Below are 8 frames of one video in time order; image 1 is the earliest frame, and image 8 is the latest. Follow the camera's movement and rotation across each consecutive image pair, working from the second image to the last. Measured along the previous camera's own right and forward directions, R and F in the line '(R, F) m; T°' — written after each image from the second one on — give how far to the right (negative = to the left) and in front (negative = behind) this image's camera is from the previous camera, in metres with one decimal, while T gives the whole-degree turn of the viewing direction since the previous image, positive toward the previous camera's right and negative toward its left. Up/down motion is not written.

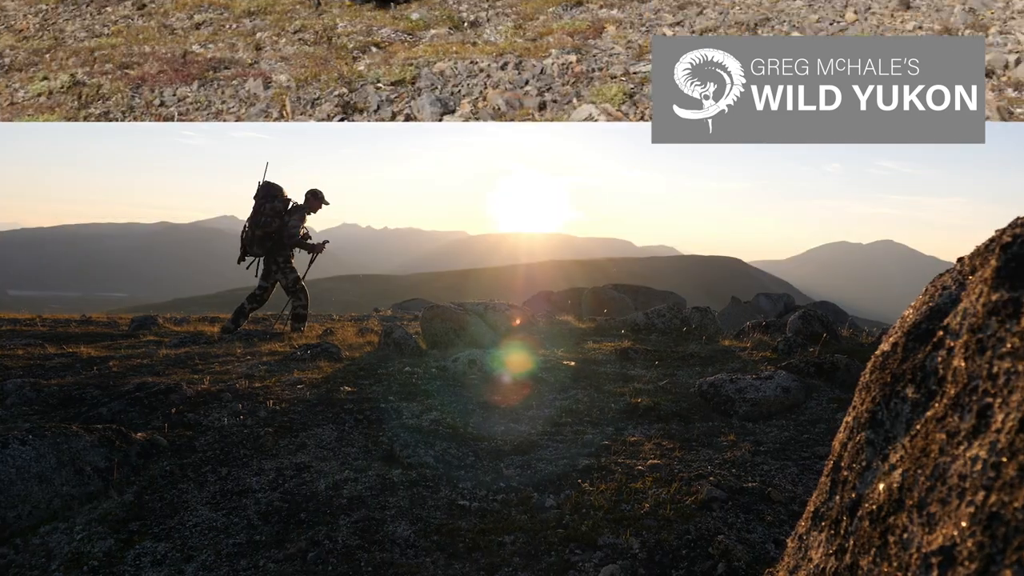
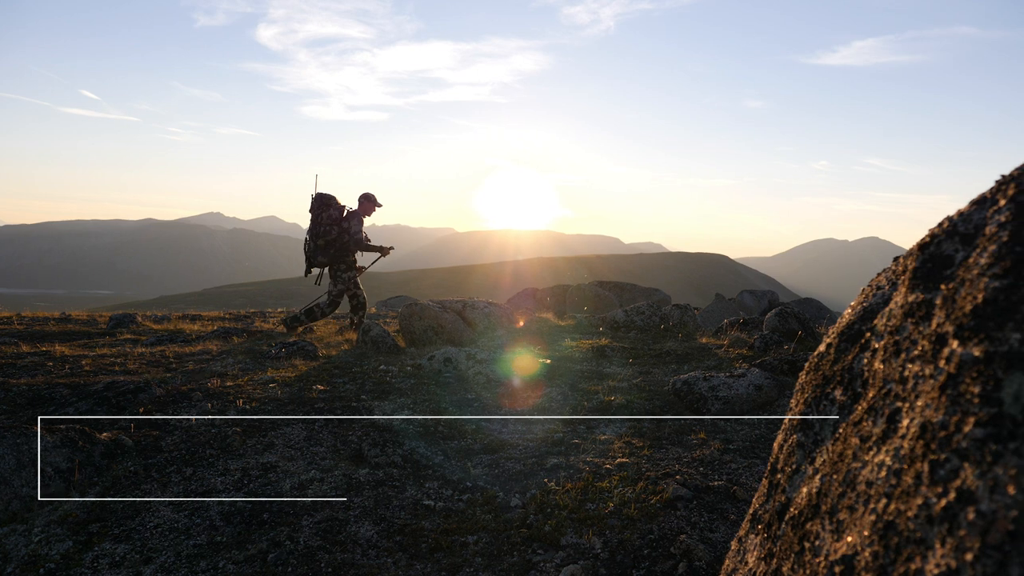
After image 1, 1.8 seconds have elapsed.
(+0.3, +0.1) m; +1°
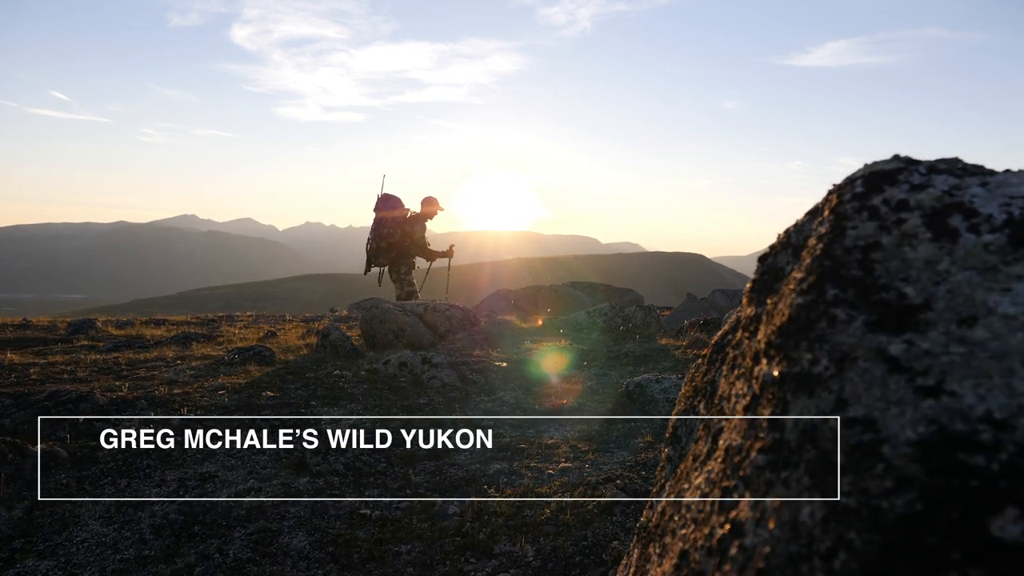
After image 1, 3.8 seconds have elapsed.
(+0.6, +0.1) m; +1°
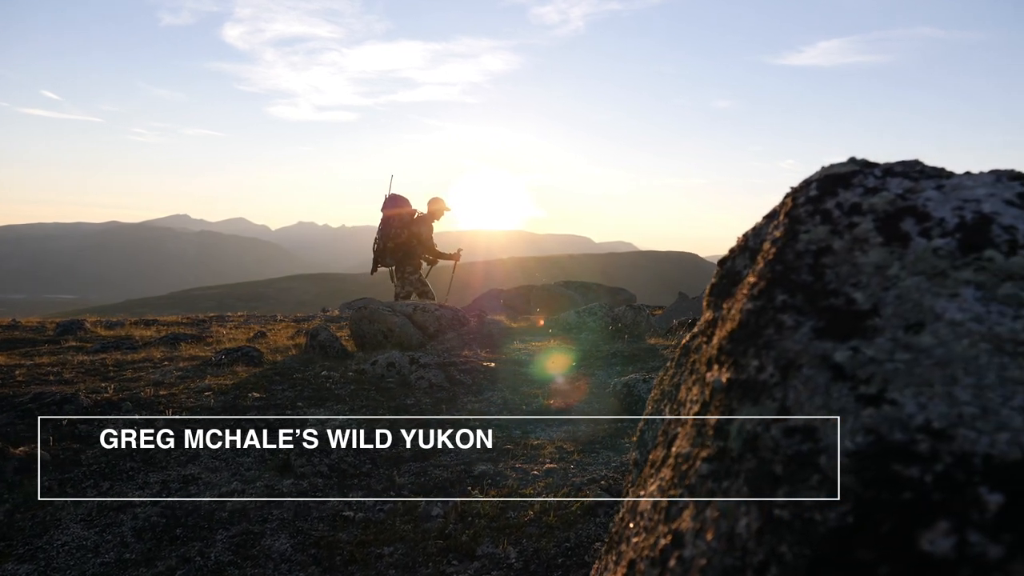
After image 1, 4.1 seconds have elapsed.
(+0.1, 0.0) m; 0°
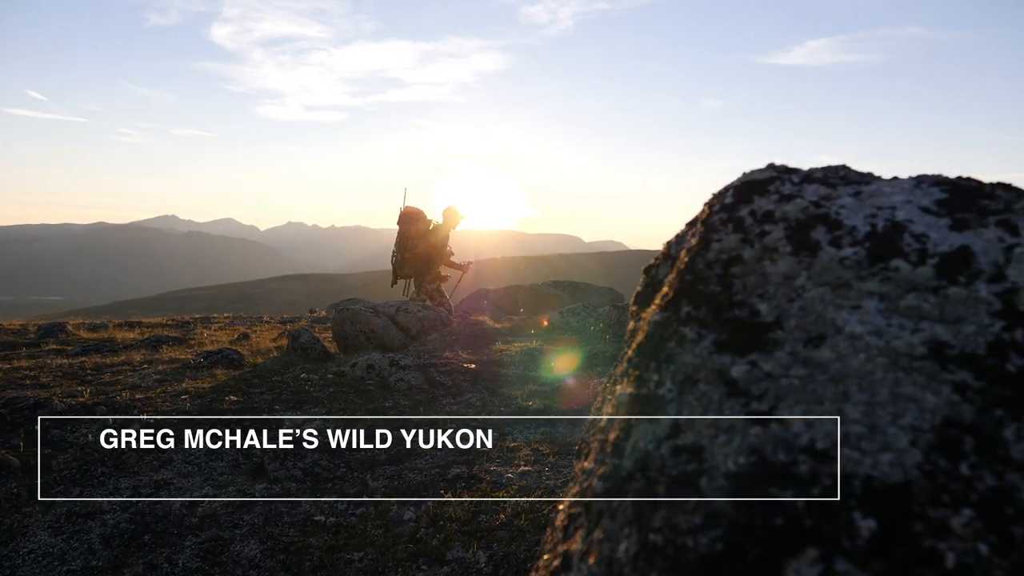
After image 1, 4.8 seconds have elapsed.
(+0.3, +0.1) m; +1°
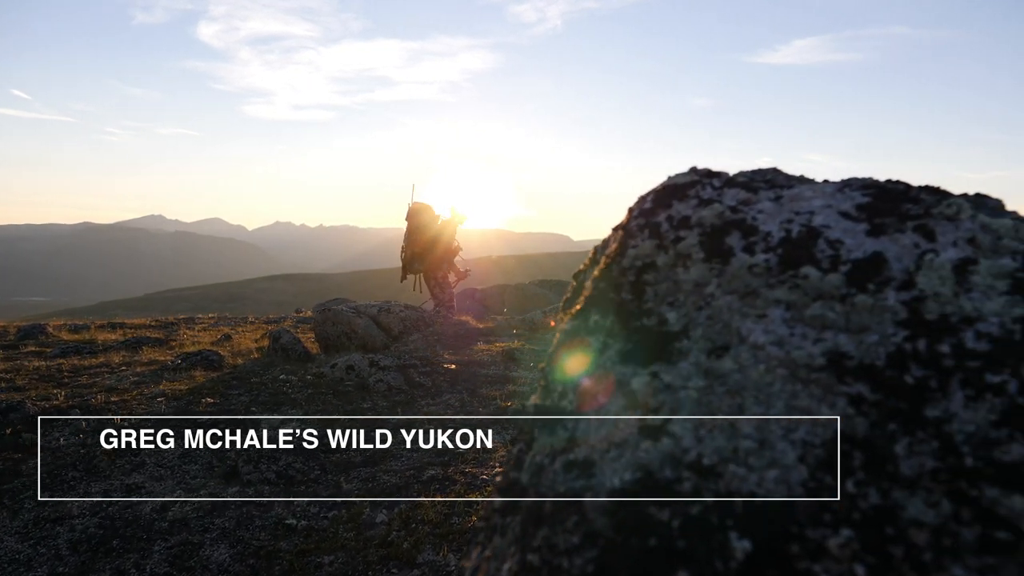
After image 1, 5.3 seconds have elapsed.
(+0.2, 0.0) m; +1°
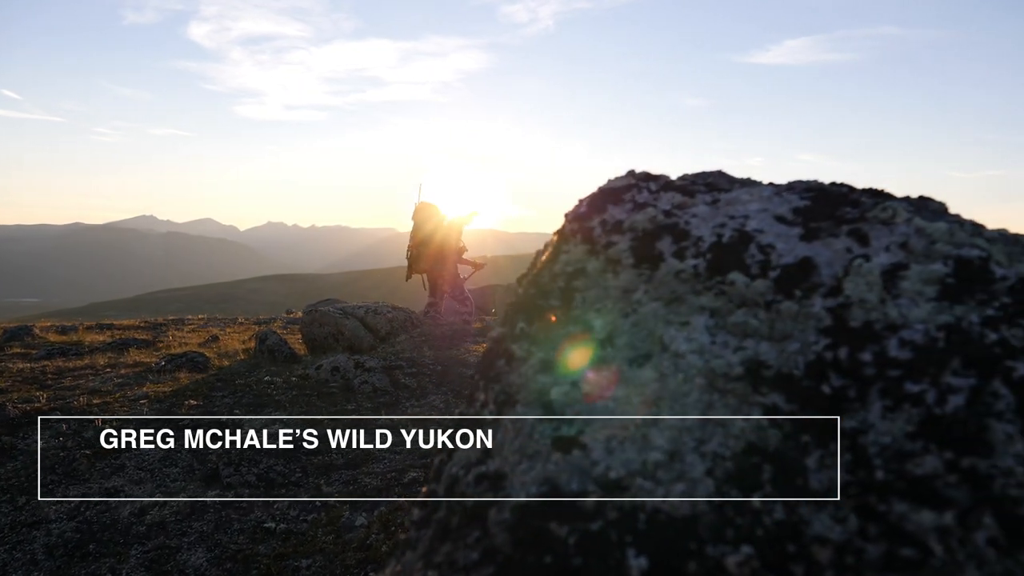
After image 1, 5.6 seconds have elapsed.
(+0.2, 0.0) m; 0°
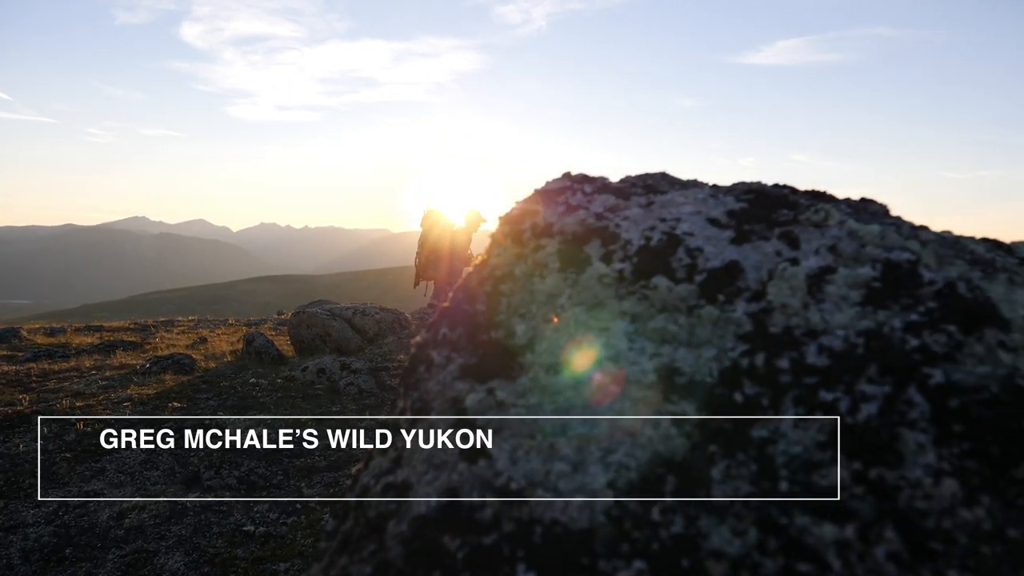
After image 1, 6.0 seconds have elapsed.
(+0.2, 0.0) m; 0°
